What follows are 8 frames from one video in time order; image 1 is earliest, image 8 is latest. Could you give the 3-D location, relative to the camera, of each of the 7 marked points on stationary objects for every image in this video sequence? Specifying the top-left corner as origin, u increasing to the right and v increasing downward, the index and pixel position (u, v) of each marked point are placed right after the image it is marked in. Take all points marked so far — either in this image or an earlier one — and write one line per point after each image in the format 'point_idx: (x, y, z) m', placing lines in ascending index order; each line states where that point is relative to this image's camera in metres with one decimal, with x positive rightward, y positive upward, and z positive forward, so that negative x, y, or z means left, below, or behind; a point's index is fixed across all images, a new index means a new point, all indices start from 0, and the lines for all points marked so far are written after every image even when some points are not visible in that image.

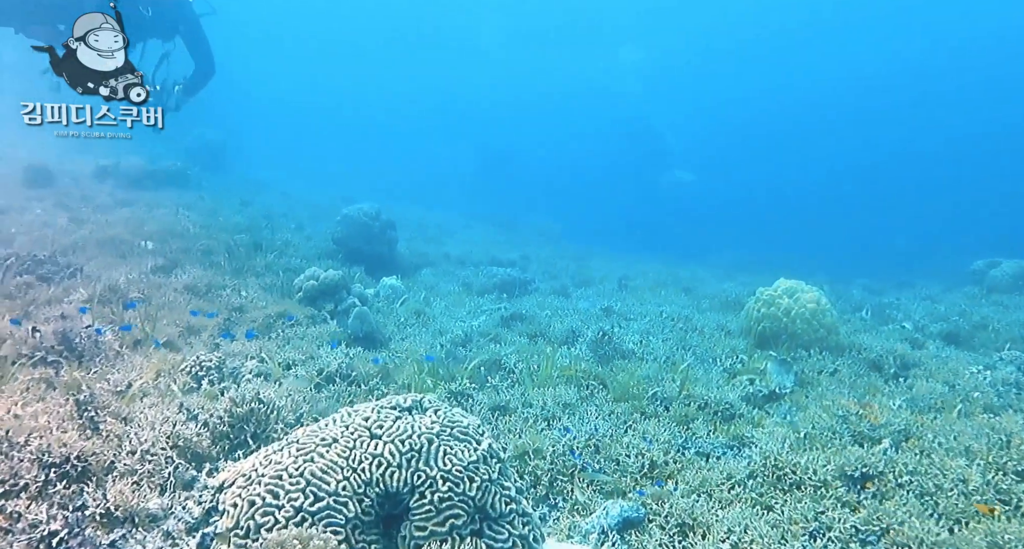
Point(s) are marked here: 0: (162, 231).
0: (-7.8, +0.9, +15.1) m
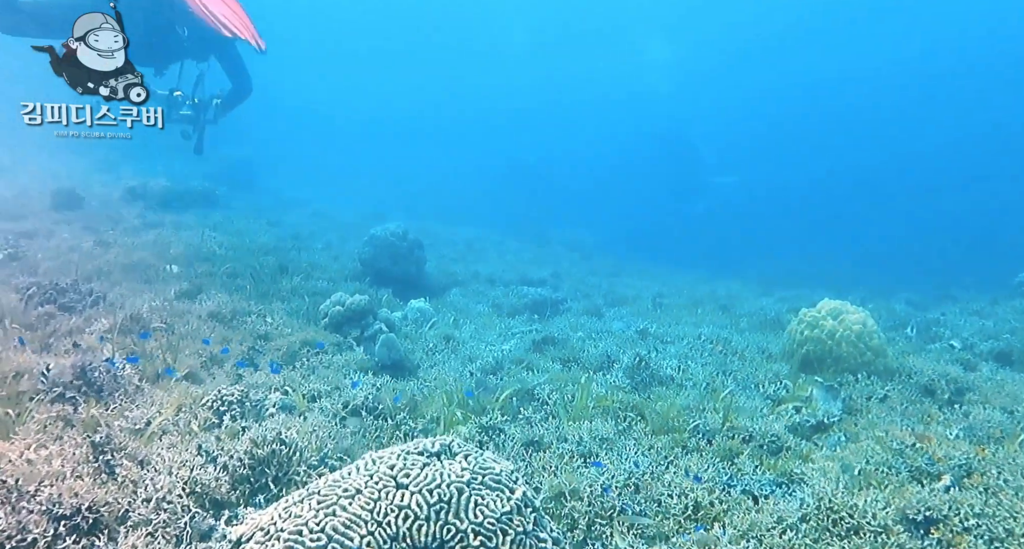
0: (-7.1, +0.4, +14.9) m
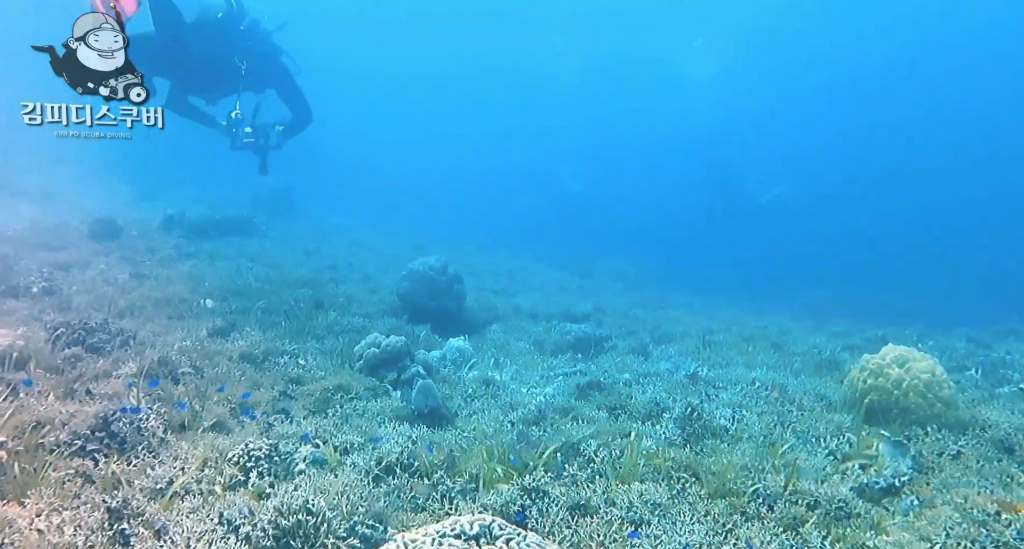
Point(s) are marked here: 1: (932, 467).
0: (-6.2, -0.3, +14.6) m
1: (+7.5, -3.4, +12.1) m
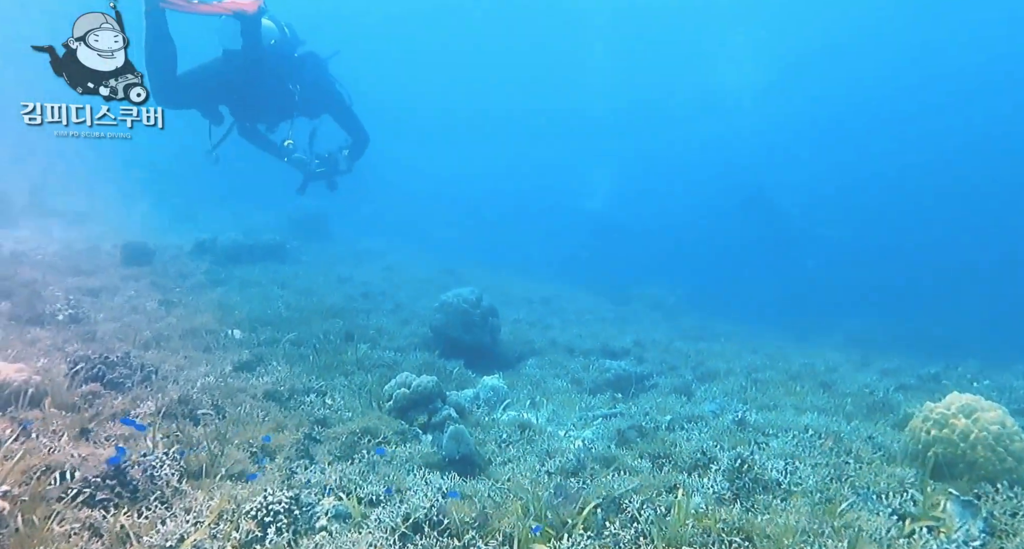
0: (-5.5, -0.9, +14.2) m
1: (+8.0, -4.2, +11.0) m
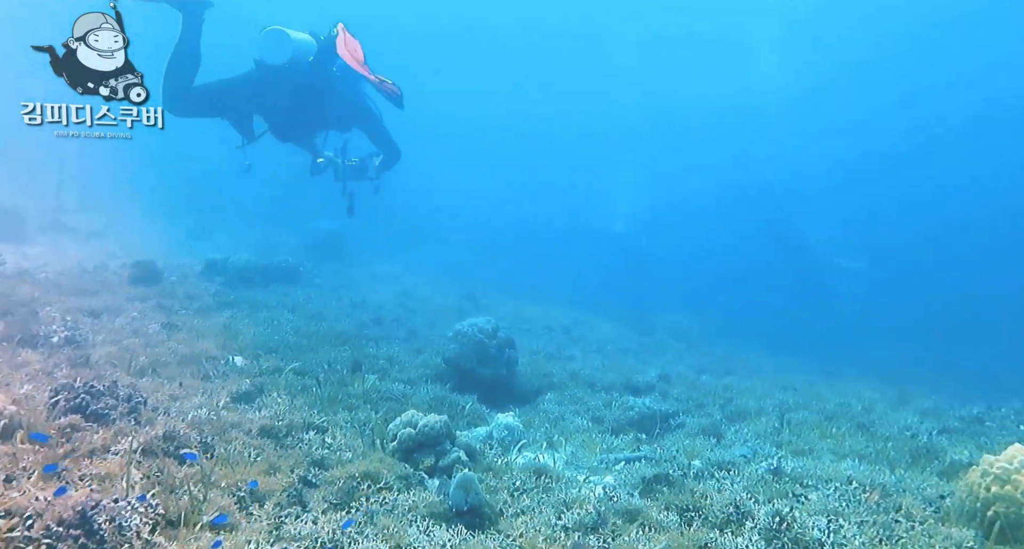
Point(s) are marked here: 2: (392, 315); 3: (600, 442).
0: (-5.1, -1.3, +13.5) m
1: (+8.2, -4.8, +9.7) m
2: (-3.2, -1.1, +17.8) m
3: (+1.7, -3.2, +12.8) m
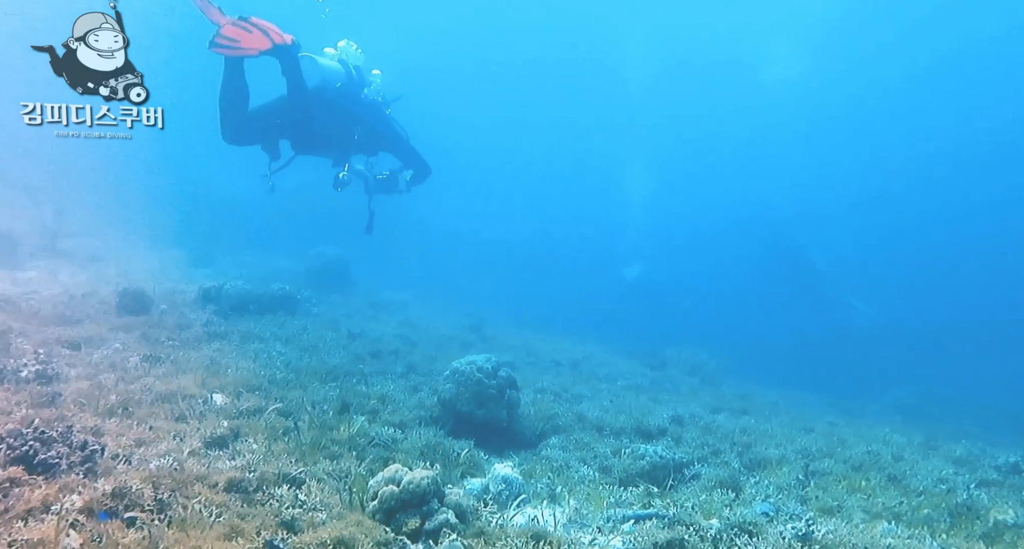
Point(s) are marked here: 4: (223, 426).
0: (-5.1, -1.9, +12.6) m
1: (+8.1, -5.5, +8.4) m
2: (-3.0, -1.8, +16.8) m
3: (+1.6, -3.8, +11.7) m
4: (-4.5, -2.3, +10.5) m
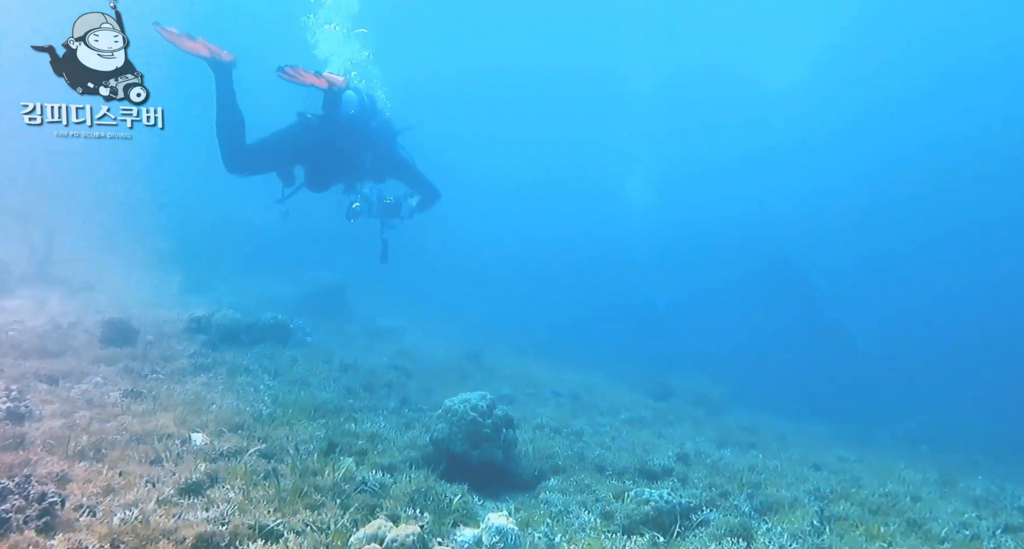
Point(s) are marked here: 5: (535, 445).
0: (-5.1, -2.5, +12.0) m
1: (+7.9, -6.0, +7.5) m
2: (-3.0, -2.5, +16.2) m
3: (+1.6, -4.4, +11.0) m
4: (-4.6, -2.8, +9.9) m
5: (+0.5, -3.7, +14.8) m
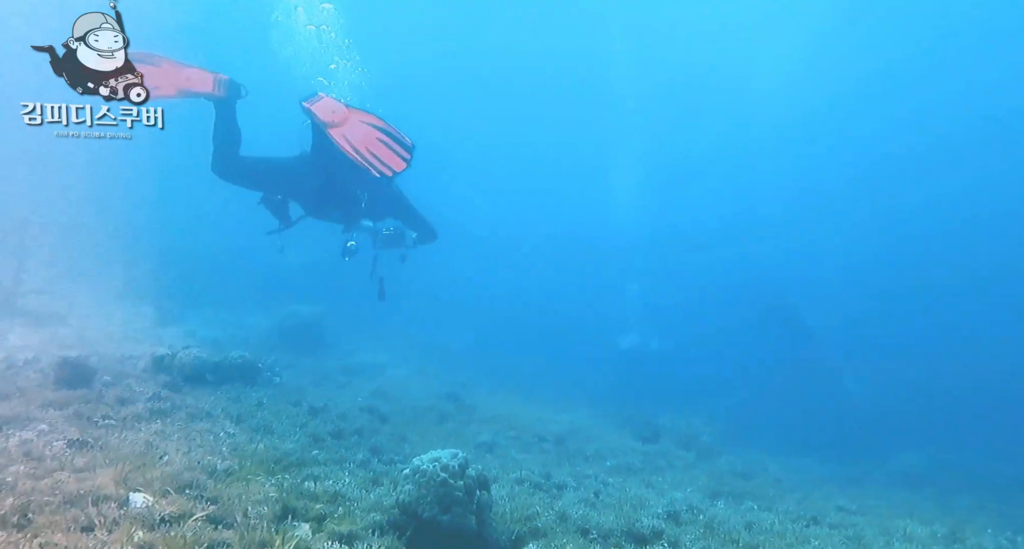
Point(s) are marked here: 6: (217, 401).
0: (-5.5, -3.2, +11.1) m
1: (+7.4, -6.9, +6.4) m
2: (-3.4, -3.4, +15.2) m
3: (+1.1, -5.2, +9.9) m
4: (-5.0, -3.5, +8.9) m
5: (+0.1, -4.6, +13.8) m
6: (-6.2, -2.6, +14.4) m
